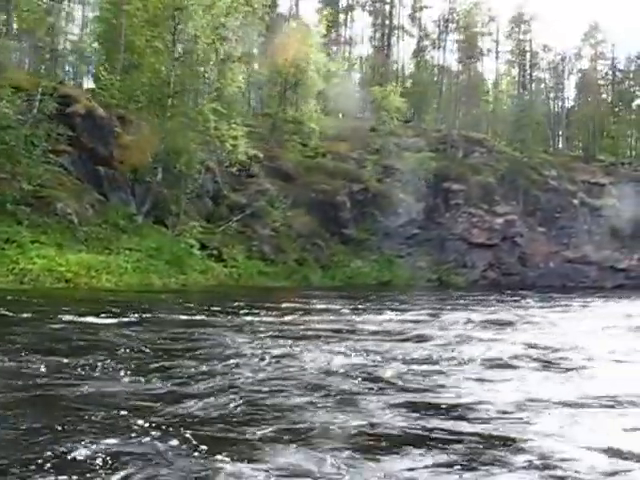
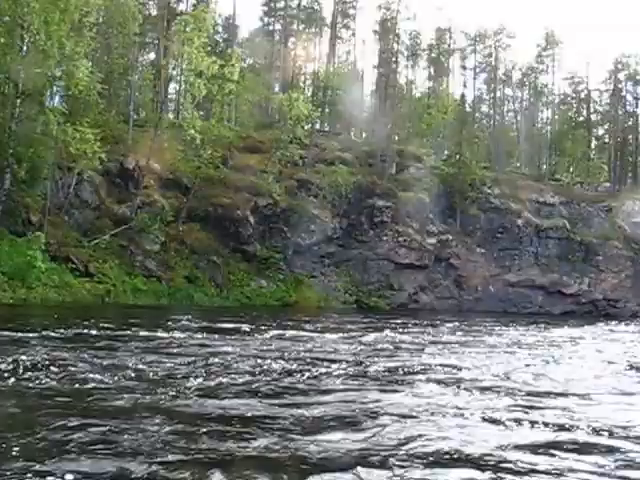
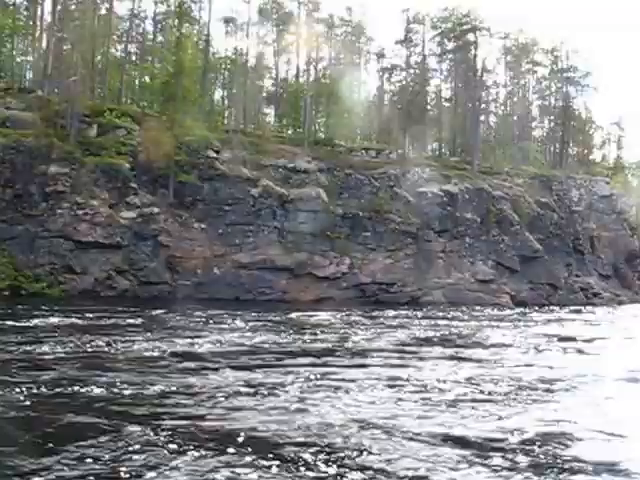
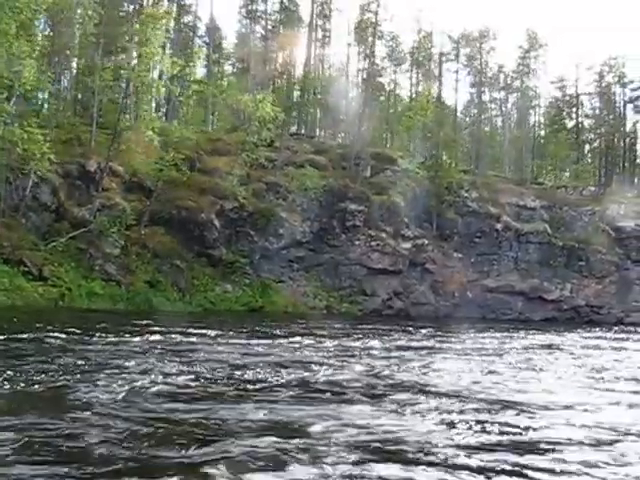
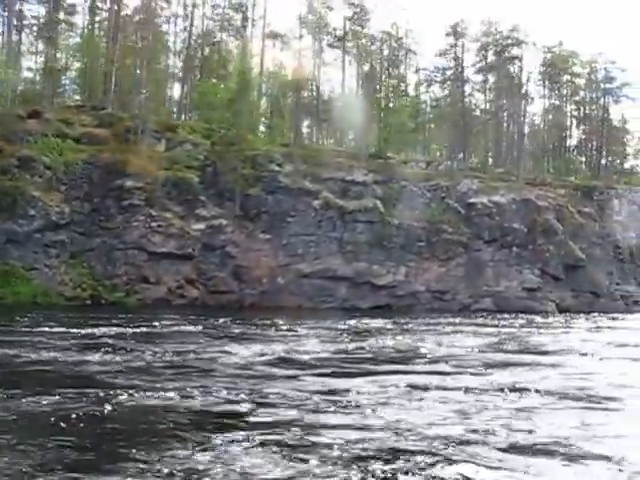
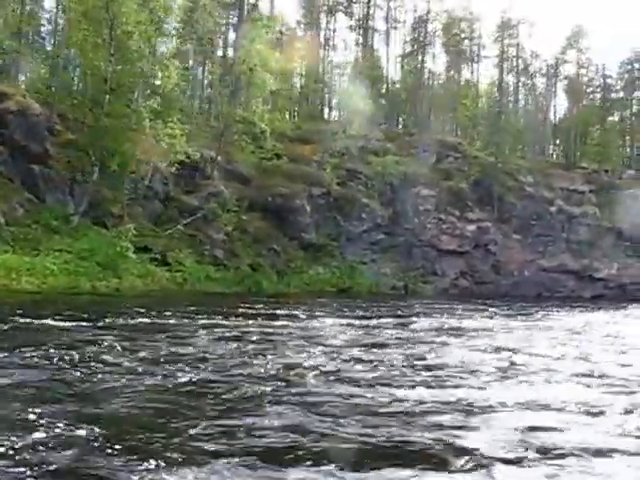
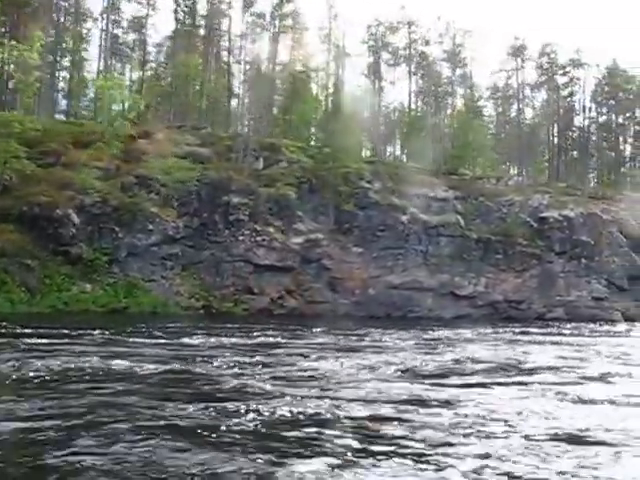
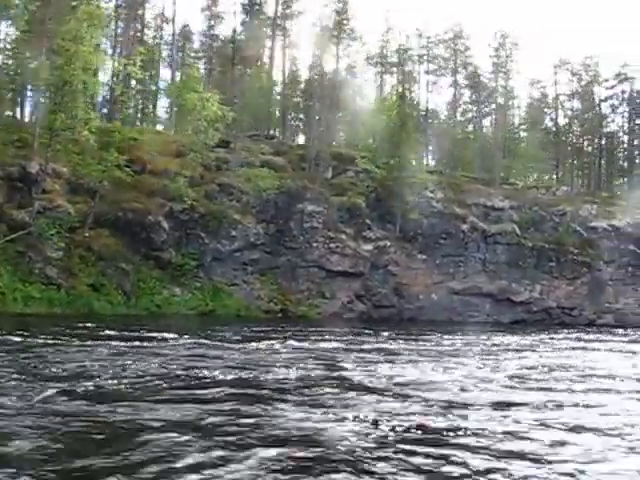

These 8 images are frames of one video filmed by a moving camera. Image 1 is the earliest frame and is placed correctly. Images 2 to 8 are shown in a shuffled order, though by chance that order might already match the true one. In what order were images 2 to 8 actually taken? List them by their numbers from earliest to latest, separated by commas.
6, 2, 4, 8, 7, 5, 3
